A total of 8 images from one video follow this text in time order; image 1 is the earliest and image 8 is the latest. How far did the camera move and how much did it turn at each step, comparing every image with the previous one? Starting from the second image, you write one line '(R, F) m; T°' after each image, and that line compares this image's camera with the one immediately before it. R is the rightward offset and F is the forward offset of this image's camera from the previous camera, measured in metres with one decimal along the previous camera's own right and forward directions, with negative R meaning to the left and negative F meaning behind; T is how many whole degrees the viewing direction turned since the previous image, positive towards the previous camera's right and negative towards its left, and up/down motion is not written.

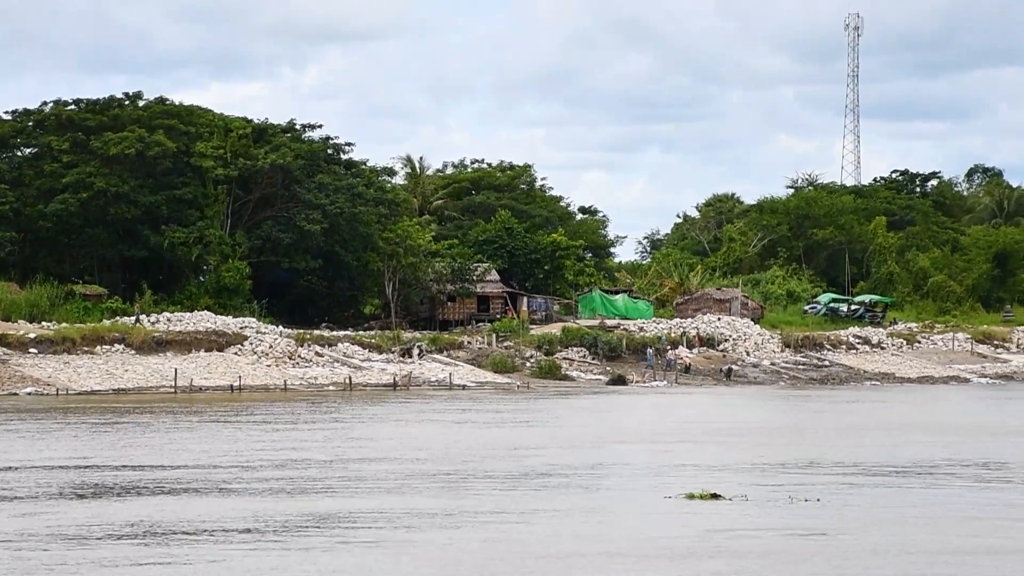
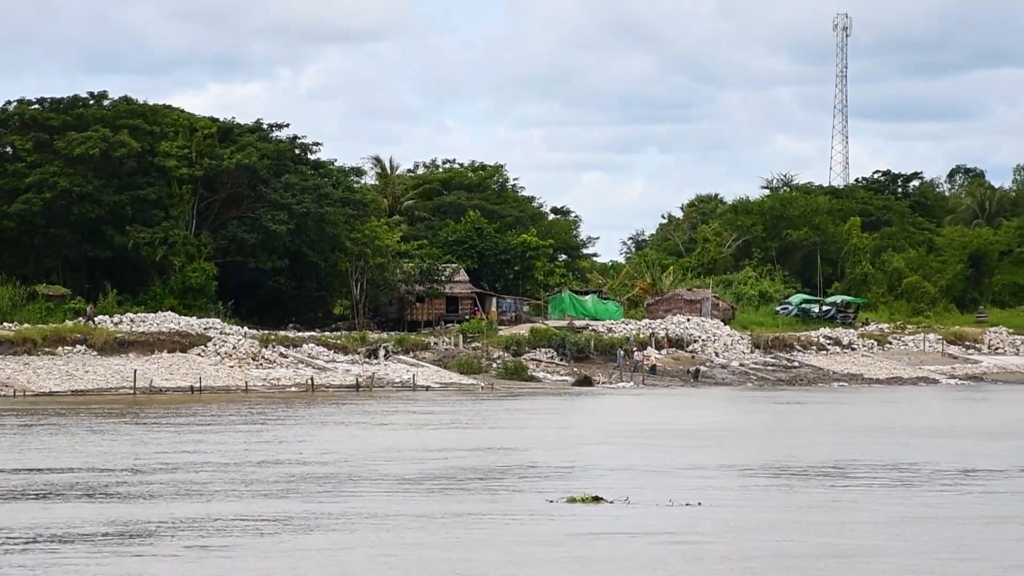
(+1.4, +0.2) m; 0°
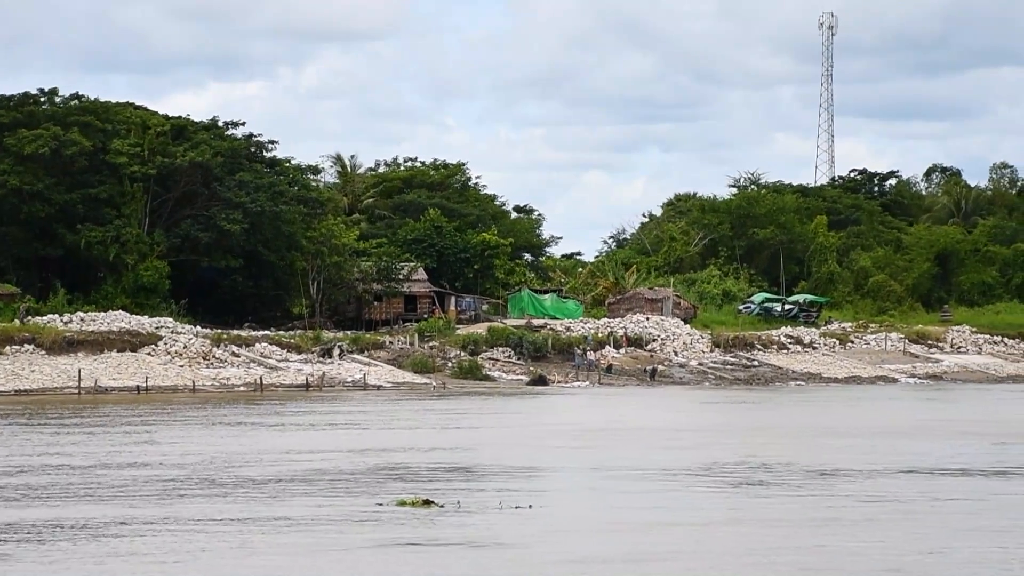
(+1.9, +0.3) m; 0°
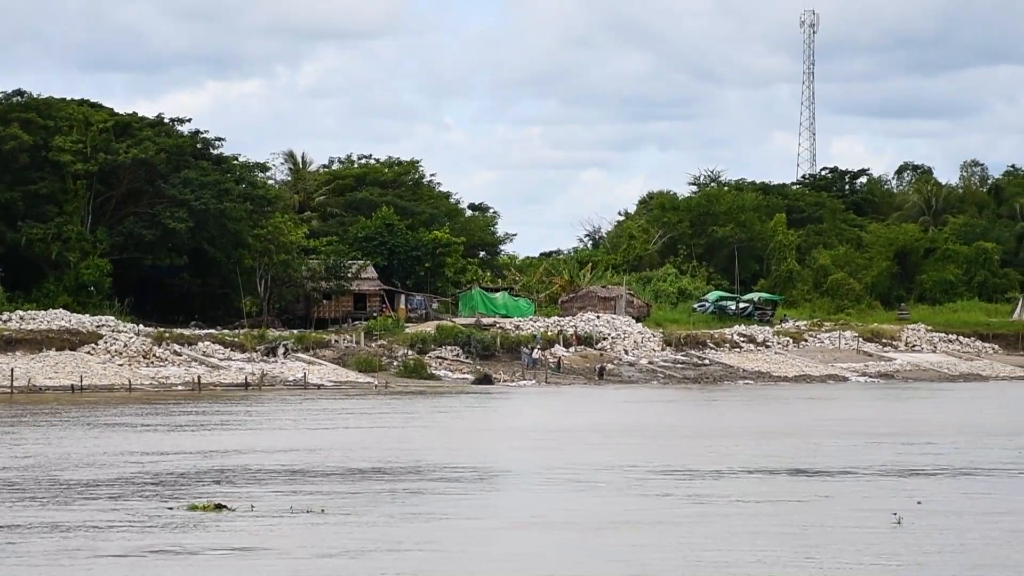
(+2.2, +0.3) m; 0°
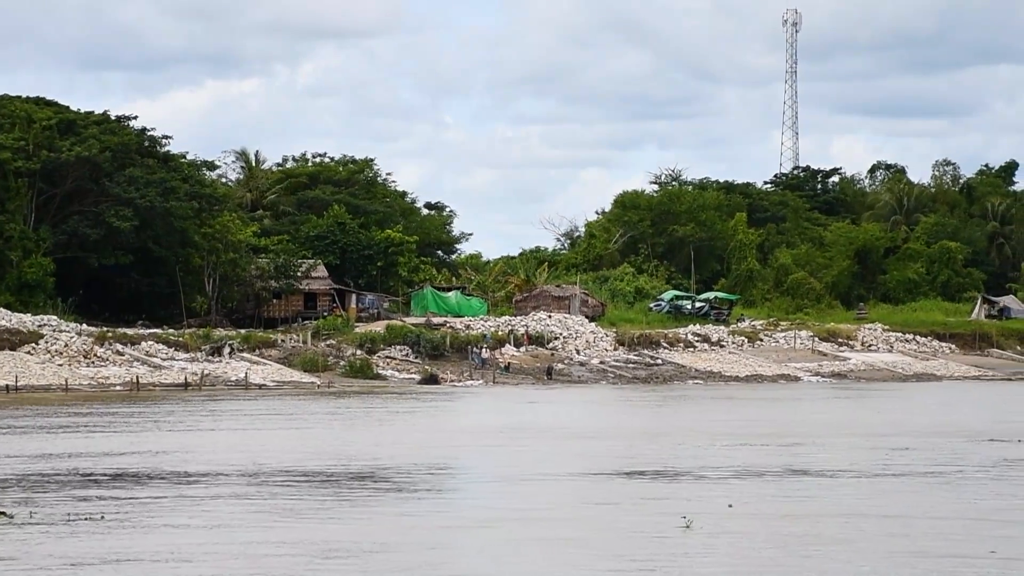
(+2.2, +0.4) m; 0°
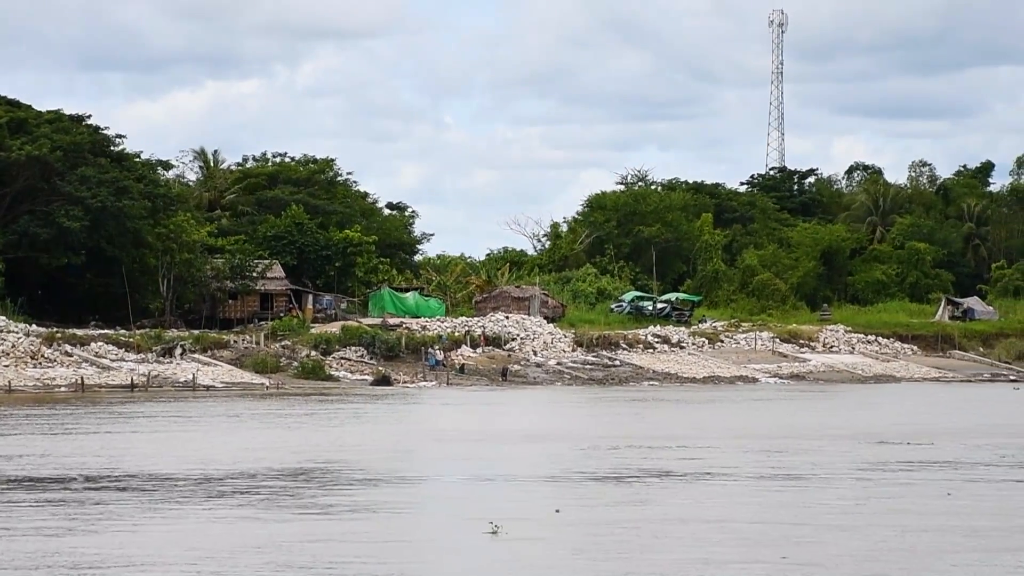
(+2.0, +0.3) m; 0°
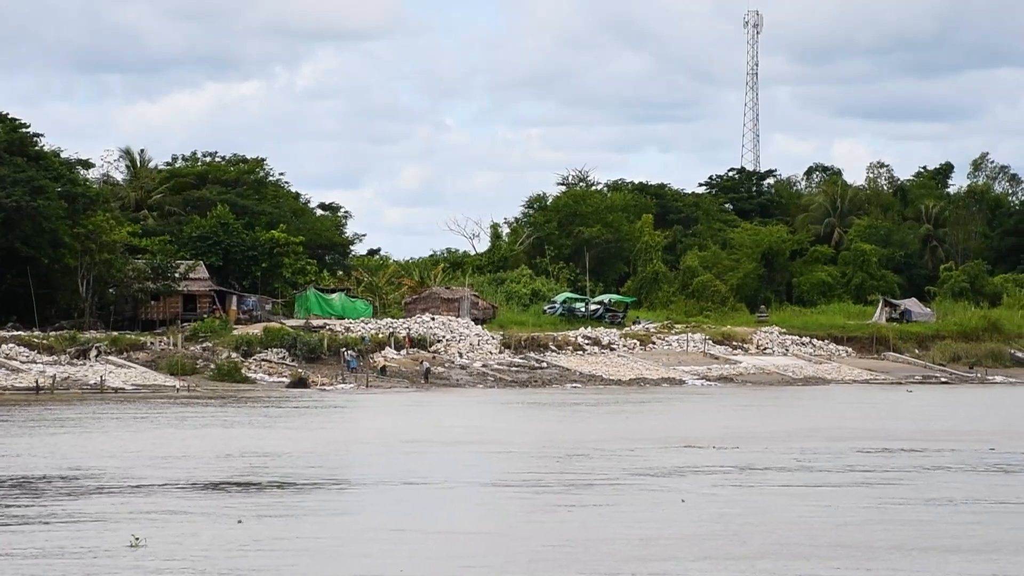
(+3.3, +0.5) m; 0°
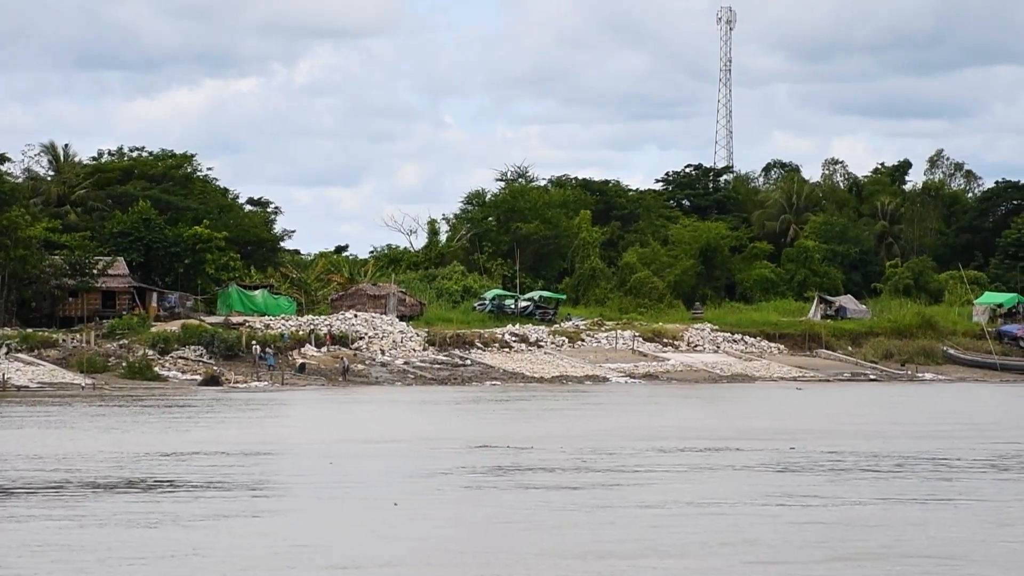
(+3.3, +0.5) m; +1°
